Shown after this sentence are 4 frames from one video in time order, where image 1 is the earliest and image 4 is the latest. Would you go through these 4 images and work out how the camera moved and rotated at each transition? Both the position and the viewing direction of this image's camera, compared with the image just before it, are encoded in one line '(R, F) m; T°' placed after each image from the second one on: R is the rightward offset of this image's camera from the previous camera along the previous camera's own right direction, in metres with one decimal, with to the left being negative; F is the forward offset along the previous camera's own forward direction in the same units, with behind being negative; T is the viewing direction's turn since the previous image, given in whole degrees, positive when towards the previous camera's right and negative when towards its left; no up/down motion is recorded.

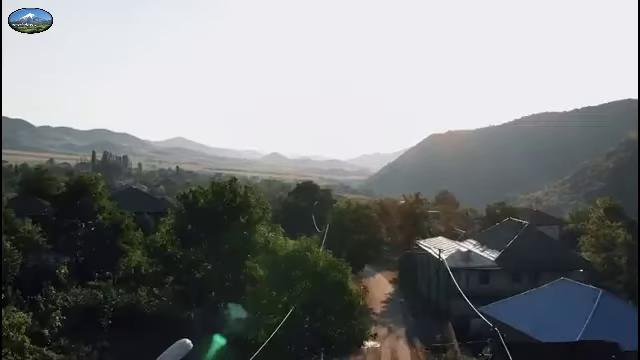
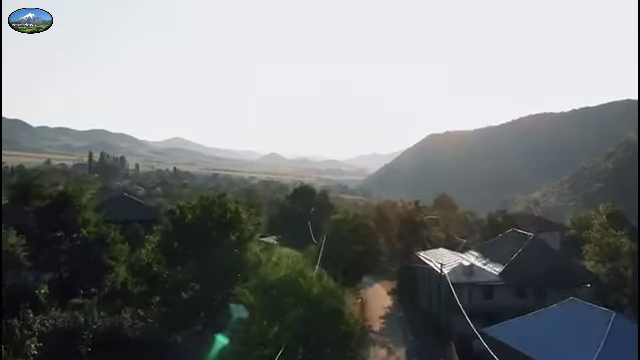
(0.0, +0.8) m; 0°
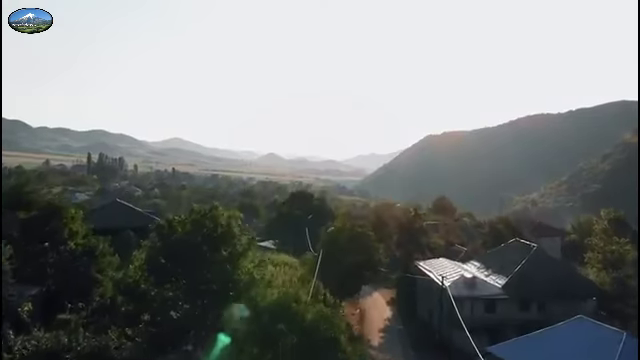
(0.0, +0.6) m; 0°
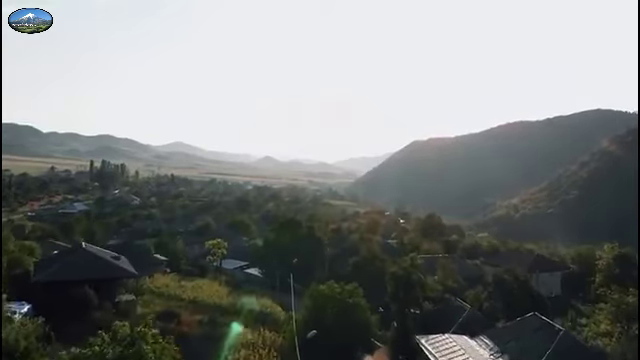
(+0.2, +3.1) m; +1°
